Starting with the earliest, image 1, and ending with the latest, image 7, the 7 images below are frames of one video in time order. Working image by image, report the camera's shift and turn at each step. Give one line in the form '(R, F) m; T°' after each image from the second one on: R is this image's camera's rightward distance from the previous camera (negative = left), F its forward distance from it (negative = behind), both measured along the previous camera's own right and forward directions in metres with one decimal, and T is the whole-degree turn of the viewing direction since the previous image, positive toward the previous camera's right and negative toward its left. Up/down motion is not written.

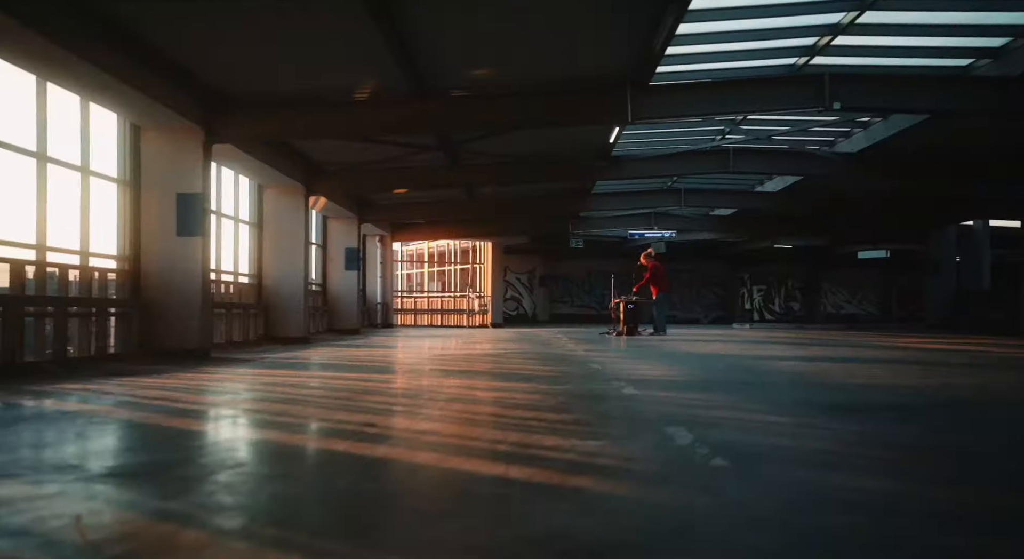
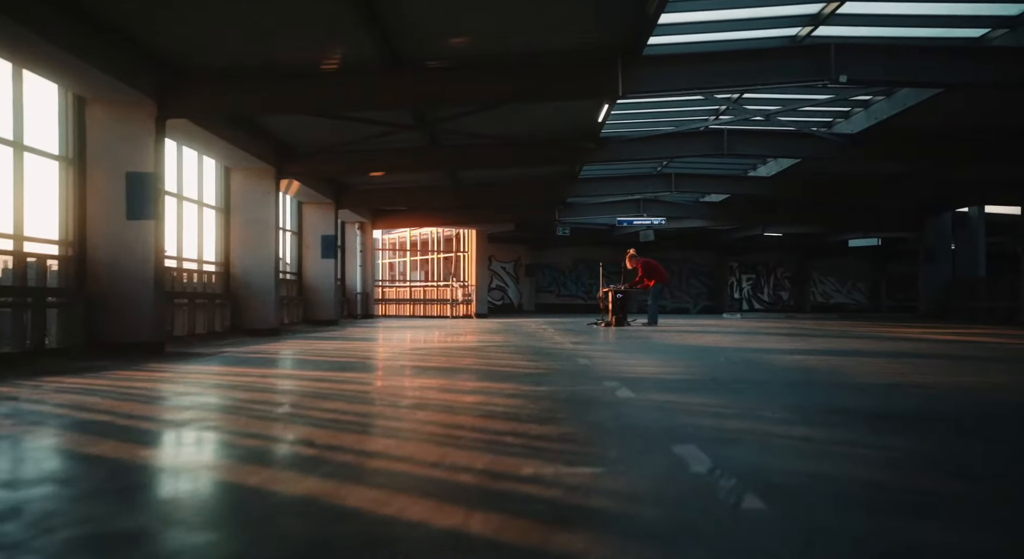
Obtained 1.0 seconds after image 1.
(+0.1, +0.9) m; +1°
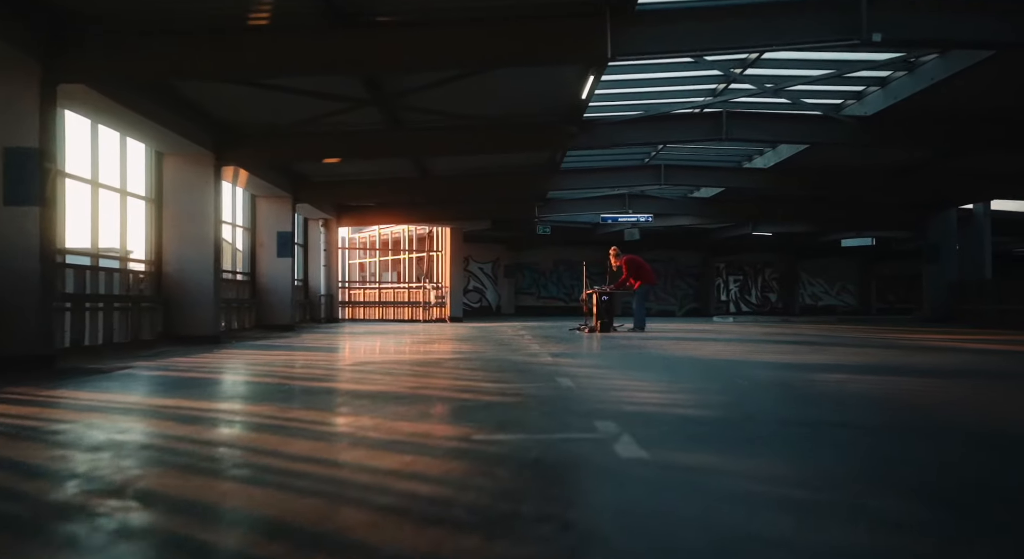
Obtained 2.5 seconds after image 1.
(+0.2, +2.0) m; +2°
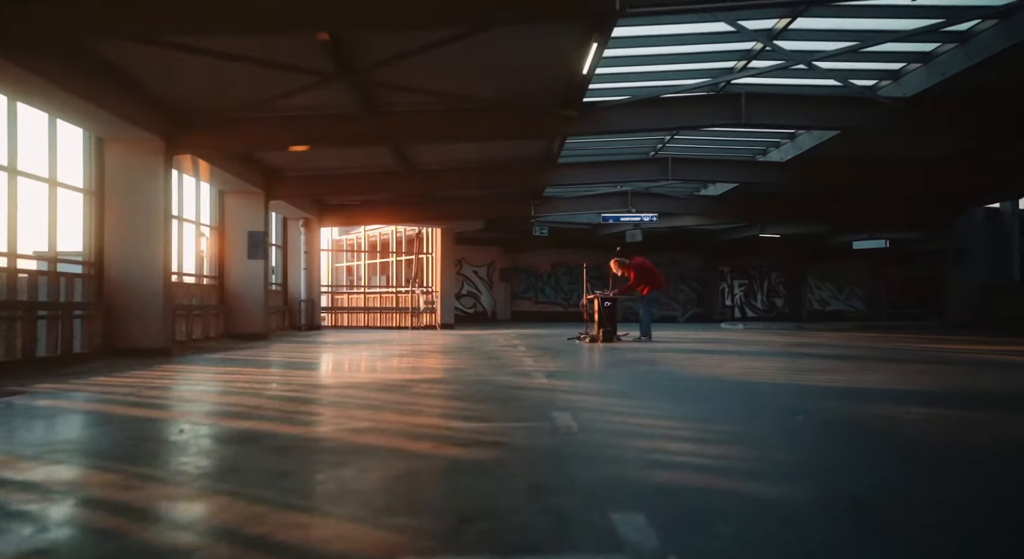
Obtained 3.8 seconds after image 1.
(+0.1, +1.8) m; 0°
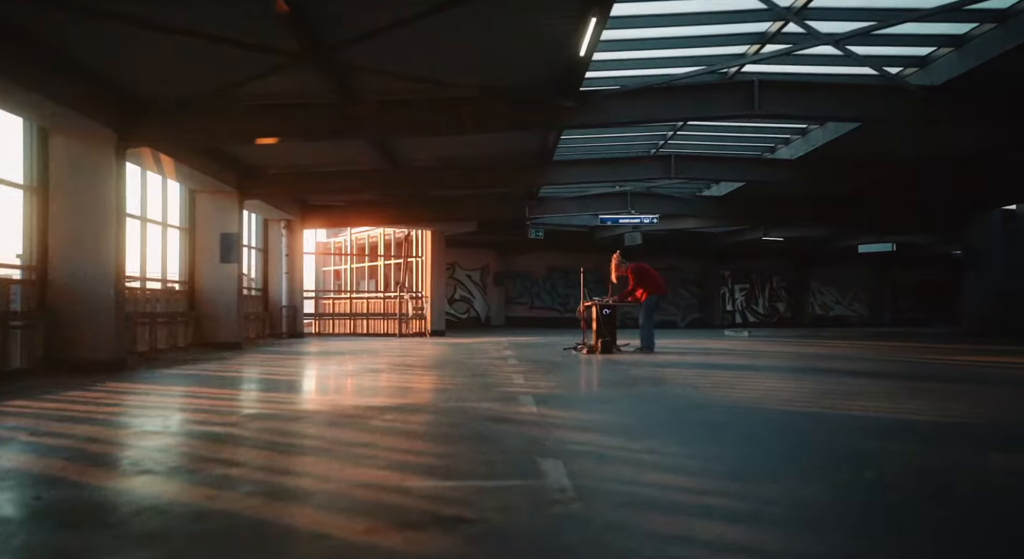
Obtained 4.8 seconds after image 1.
(+0.1, +1.3) m; 0°
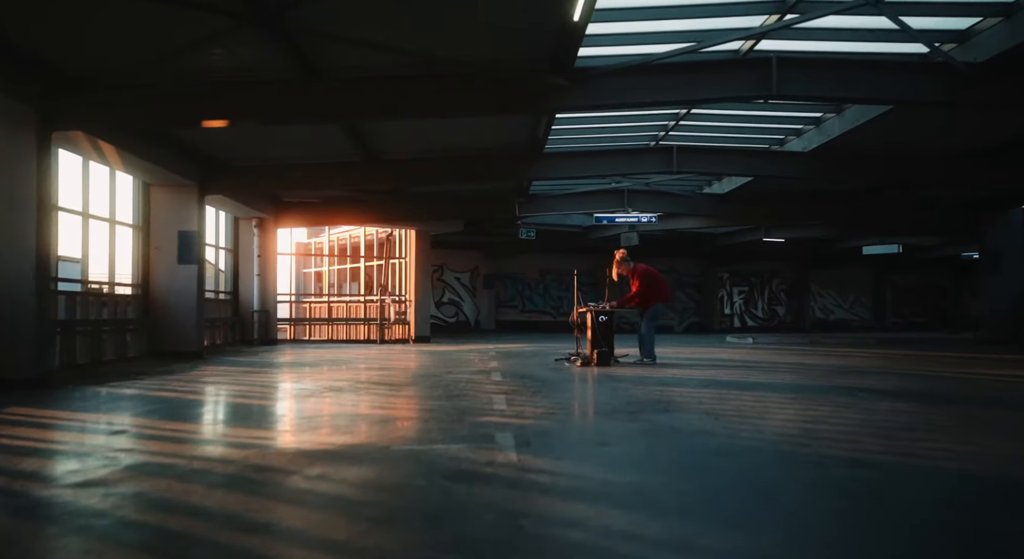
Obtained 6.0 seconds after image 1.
(+0.2, +1.6) m; +1°
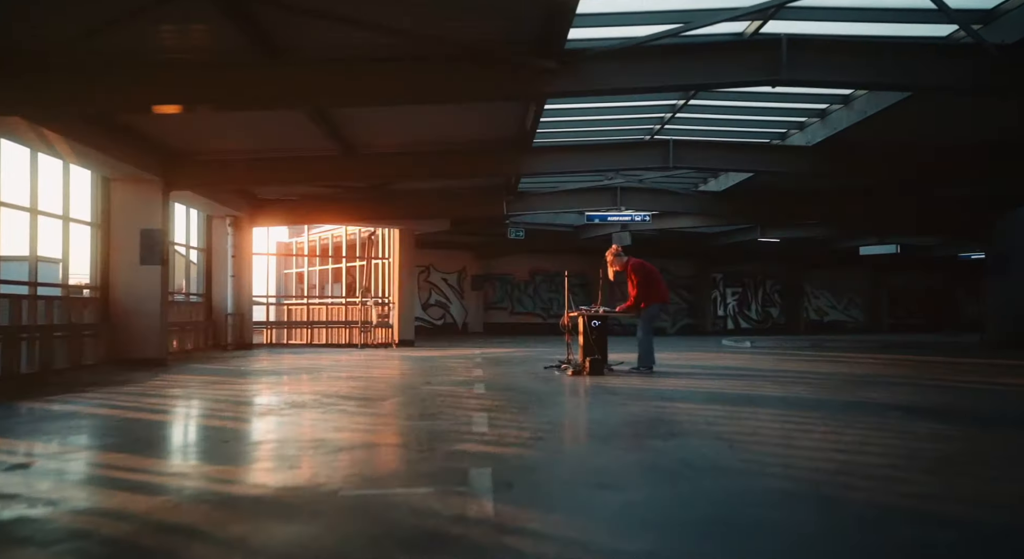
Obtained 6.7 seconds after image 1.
(+0.1, +1.0) m; +1°
